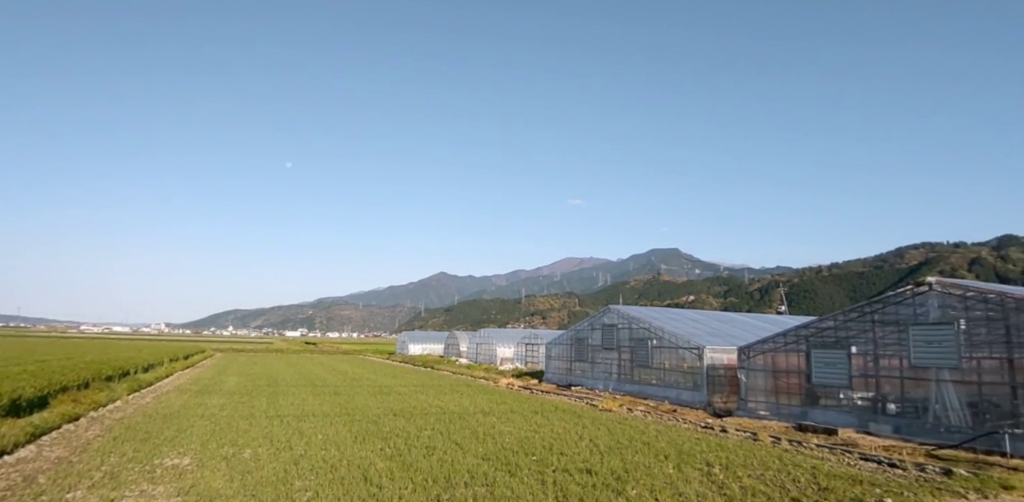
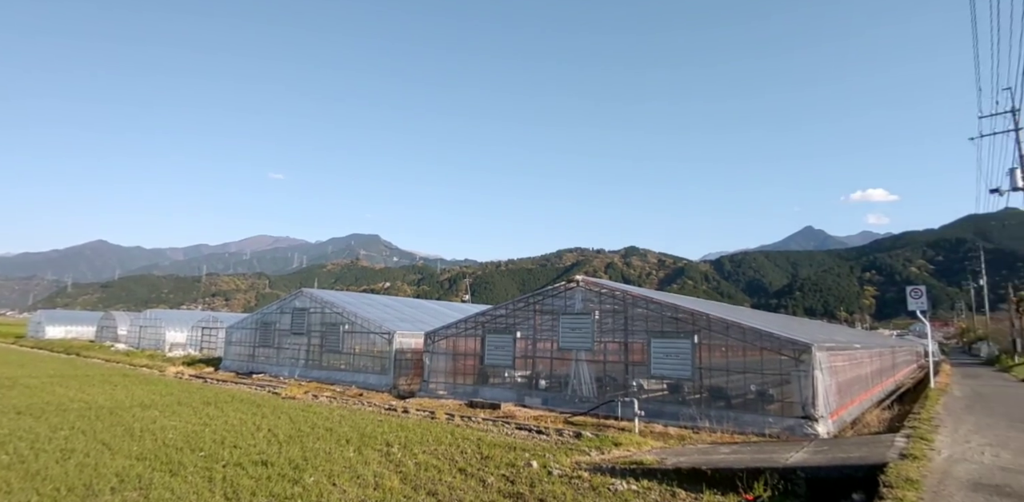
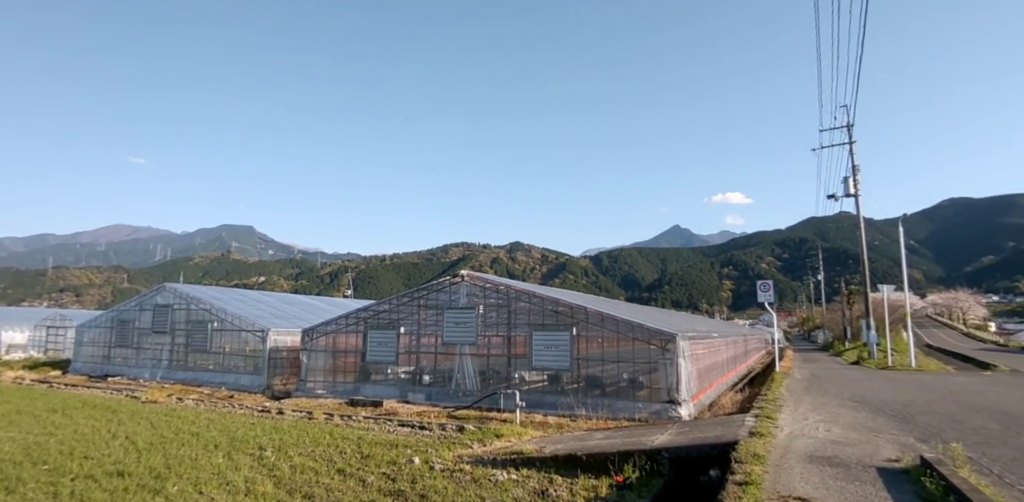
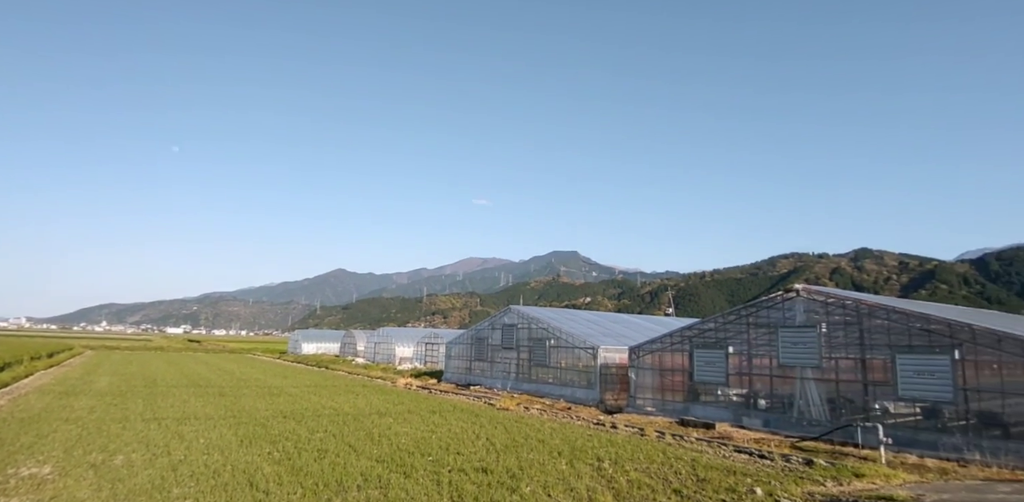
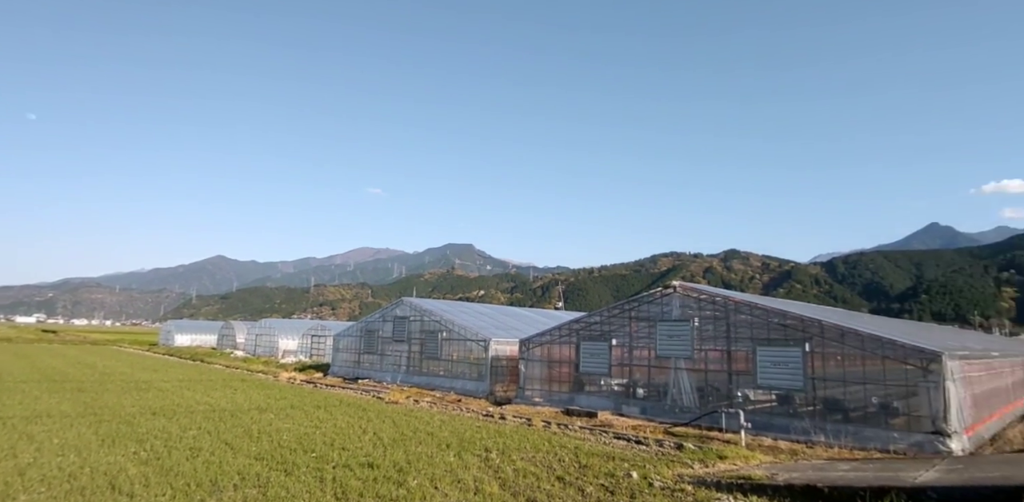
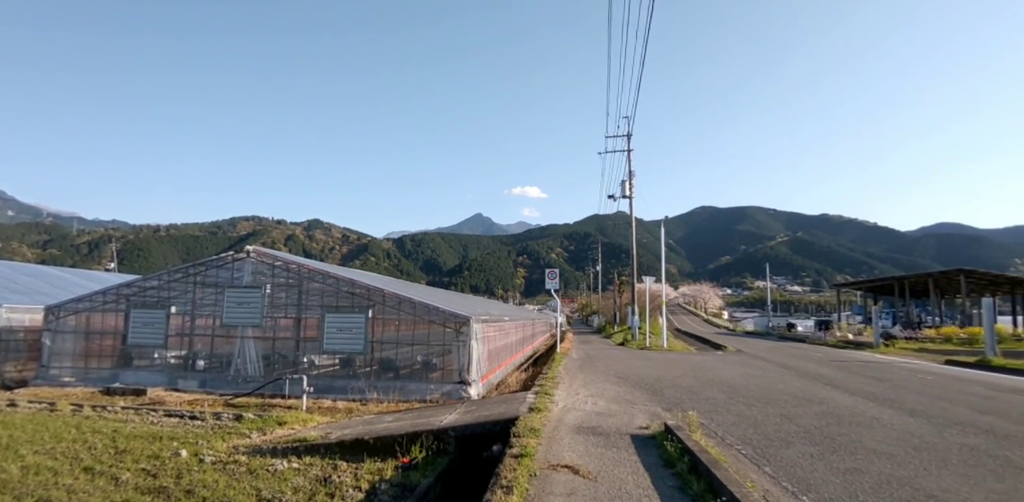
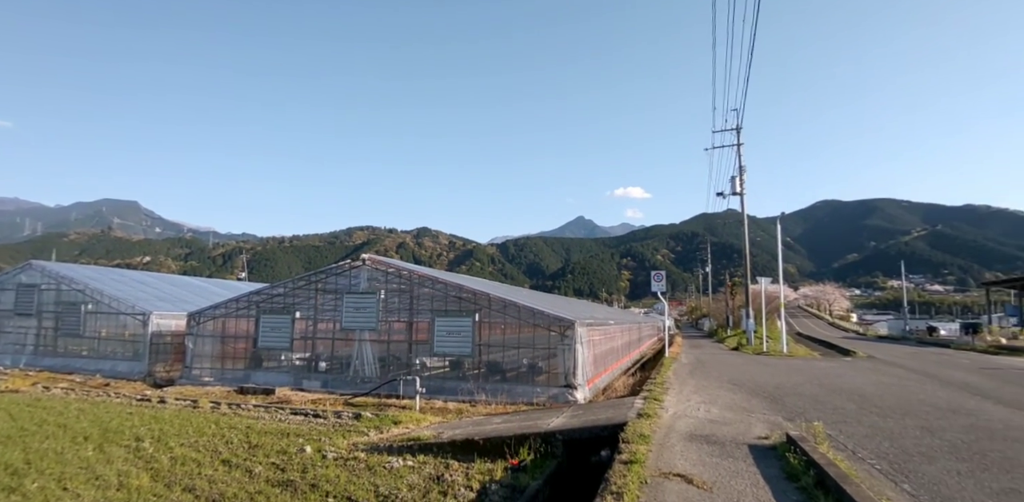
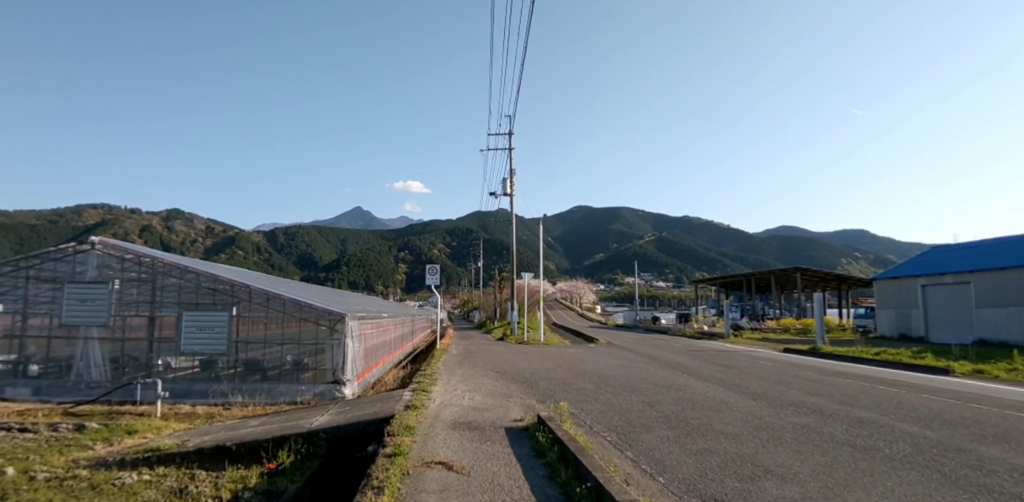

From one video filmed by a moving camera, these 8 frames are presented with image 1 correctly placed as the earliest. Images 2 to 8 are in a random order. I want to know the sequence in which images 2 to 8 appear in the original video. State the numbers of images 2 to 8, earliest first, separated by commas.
4, 5, 2, 3, 7, 6, 8
